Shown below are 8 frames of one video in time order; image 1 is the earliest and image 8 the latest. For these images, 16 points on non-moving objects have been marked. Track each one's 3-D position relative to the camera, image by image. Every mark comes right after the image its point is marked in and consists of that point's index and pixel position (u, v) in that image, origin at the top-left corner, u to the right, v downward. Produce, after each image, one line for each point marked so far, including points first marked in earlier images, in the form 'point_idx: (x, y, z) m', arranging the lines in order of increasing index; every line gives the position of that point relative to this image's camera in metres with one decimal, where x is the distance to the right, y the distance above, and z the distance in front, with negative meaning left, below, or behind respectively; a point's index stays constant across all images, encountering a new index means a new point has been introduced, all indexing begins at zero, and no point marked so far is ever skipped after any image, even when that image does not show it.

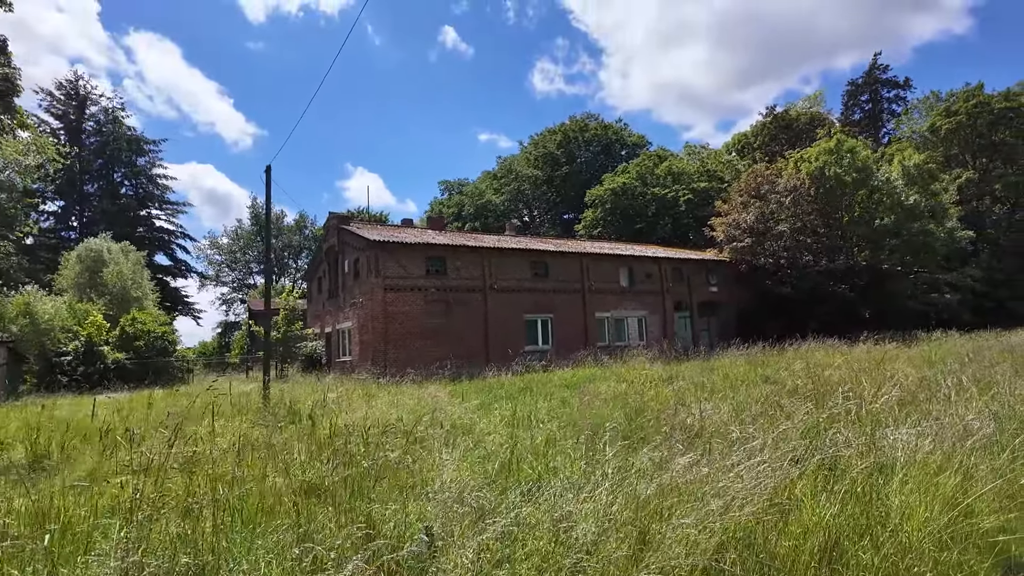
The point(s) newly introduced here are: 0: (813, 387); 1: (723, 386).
0: (+4.7, -1.7, +9.1) m
1: (+4.1, -2.0, +11.7) m
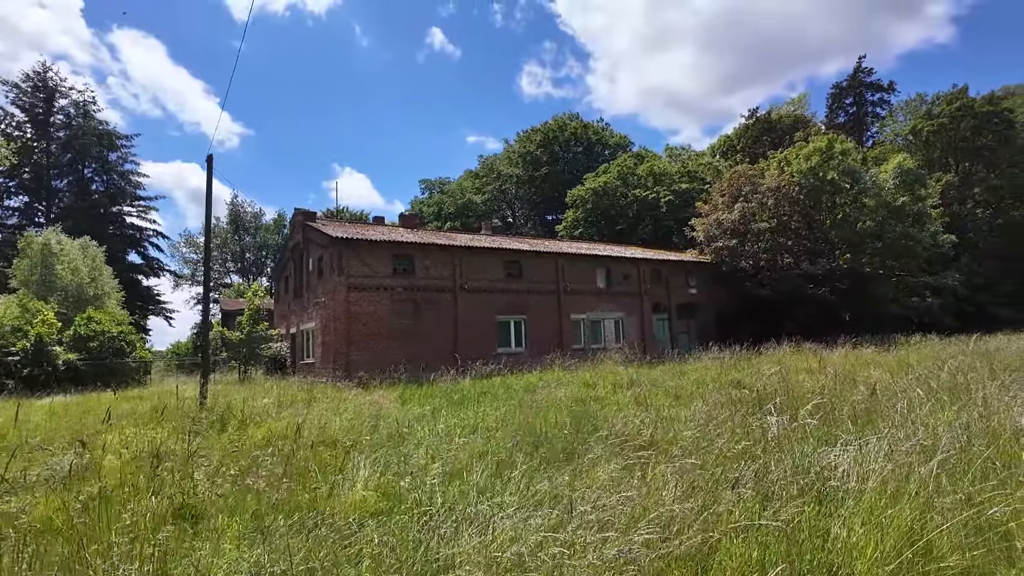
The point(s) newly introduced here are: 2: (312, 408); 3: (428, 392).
0: (+3.8, -1.7, +8.5) m
1: (+3.2, -2.0, +11.0) m
2: (-3.8, -2.3, +11.4) m
3: (-1.8, -2.2, +12.7) m
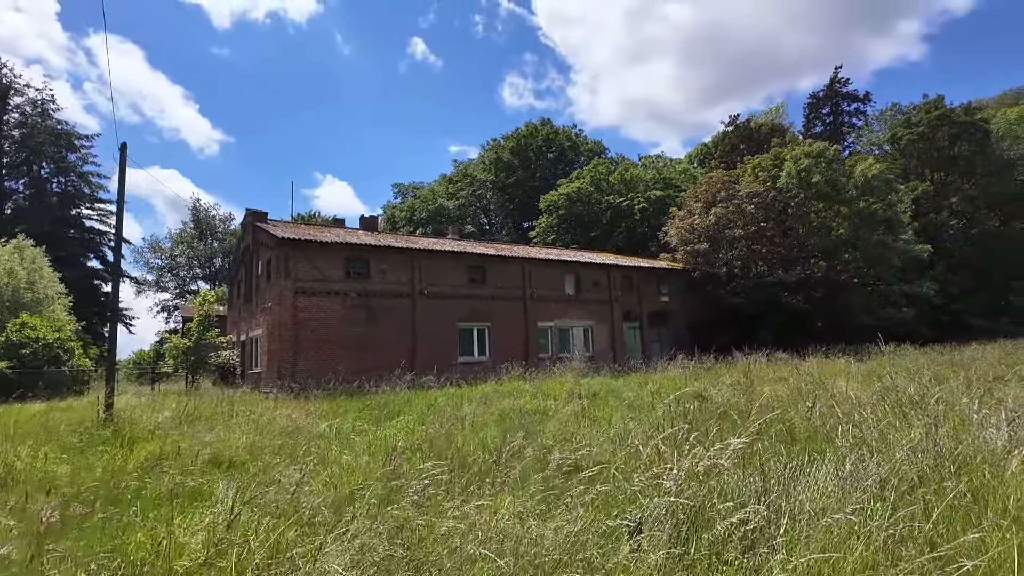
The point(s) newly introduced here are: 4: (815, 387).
0: (+2.8, -1.7, +7.5) m
1: (+2.1, -2.0, +10.0) m
2: (-4.9, -2.3, +10.3) m
3: (-2.9, -2.2, +11.6) m
4: (+5.3, -1.8, +10.6) m
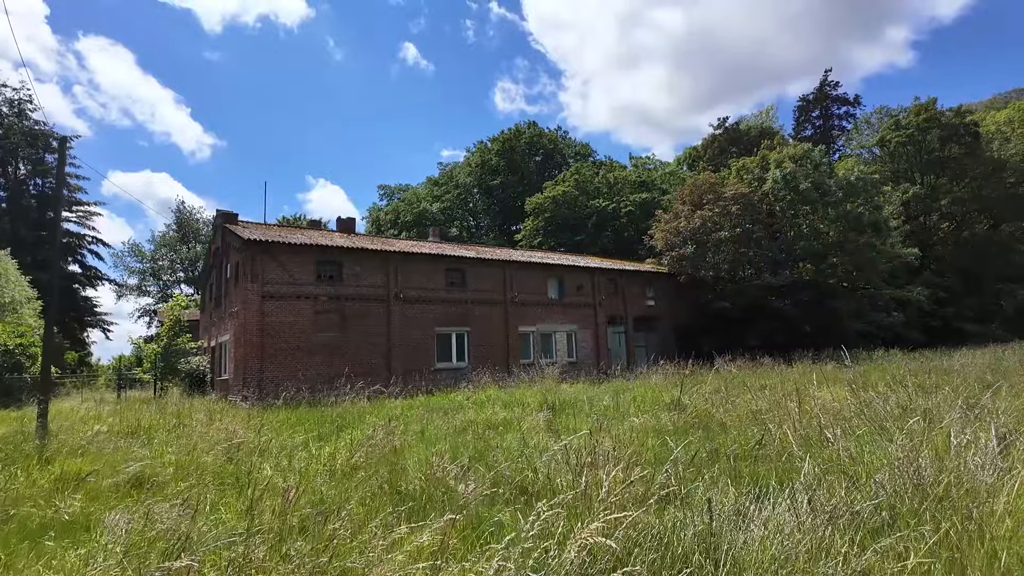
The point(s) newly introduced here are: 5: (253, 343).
0: (+2.2, -1.7, +6.9) m
1: (+1.5, -2.1, +9.4) m
2: (-5.6, -2.3, +9.5) m
3: (-3.5, -2.3, +10.9) m
4: (+4.7, -1.8, +10.0) m
5: (-7.6, -1.6, +17.6) m
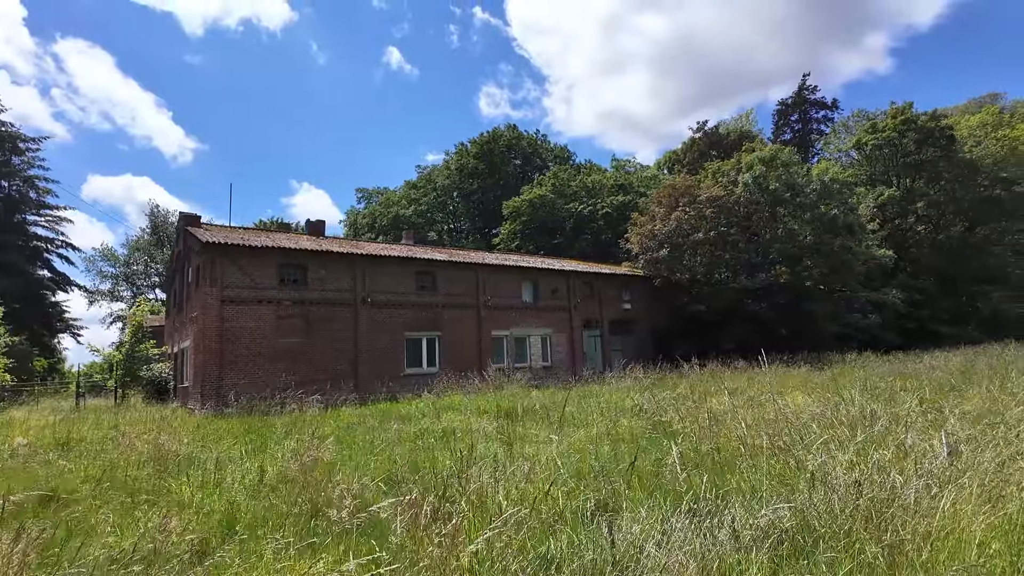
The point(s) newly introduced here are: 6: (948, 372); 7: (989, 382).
0: (+1.5, -1.7, +6.5) m
1: (+0.8, -2.1, +9.0) m
2: (-6.3, -2.4, +9.0) m
3: (-4.3, -2.4, +10.4) m
4: (+4.0, -1.8, +9.7) m
5: (-8.5, -1.7, +17.0) m
6: (+9.1, -1.8, +12.6) m
7: (+7.9, -1.5, +9.9) m
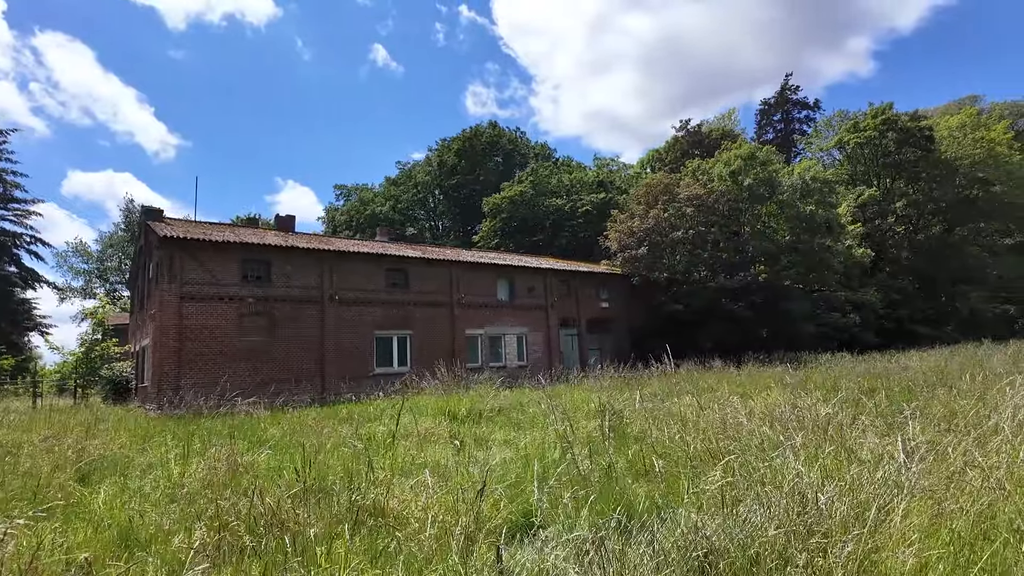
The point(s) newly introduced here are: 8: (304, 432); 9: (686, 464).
0: (+0.9, -1.6, +6.1) m
1: (+0.1, -2.0, +8.5) m
2: (-7.0, -2.3, +8.4) m
3: (-5.0, -2.3, +9.9) m
4: (+3.3, -1.8, +9.3) m
5: (-9.3, -1.6, +16.4) m
6: (+8.4, -1.7, +12.4) m
7: (+7.2, -1.5, +9.6) m
8: (-3.1, -2.1, +8.8) m
9: (+1.5, -1.4, +5.2) m
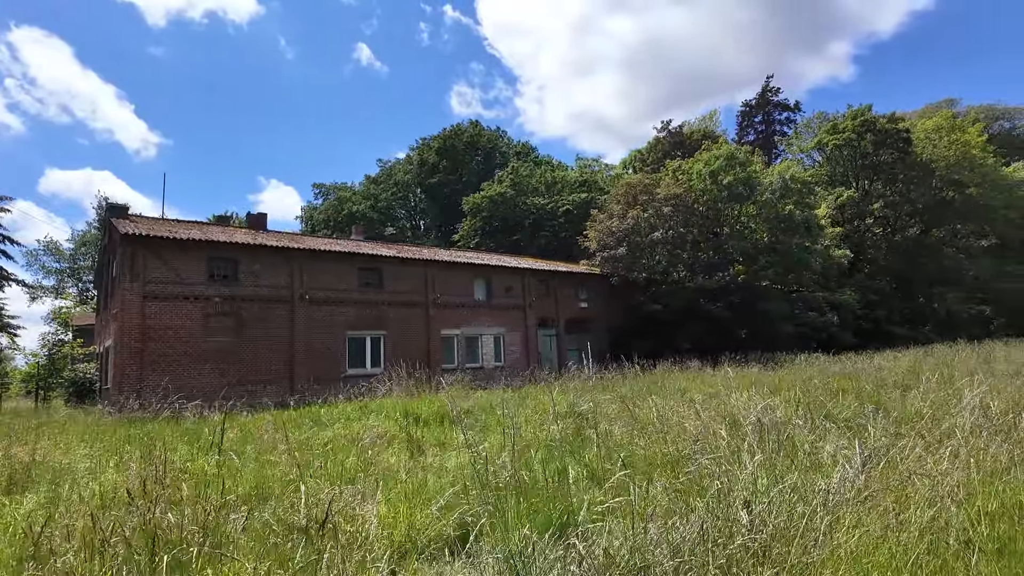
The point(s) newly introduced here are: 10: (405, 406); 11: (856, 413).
0: (+0.4, -1.6, +5.8) m
1: (-0.5, -2.0, +8.3) m
2: (-7.5, -2.2, +8.0) m
3: (-5.6, -2.2, +9.5) m
4: (+2.7, -1.7, +9.1) m
5: (-10.1, -1.6, +15.9) m
6: (+7.8, -1.7, +12.3) m
7: (+6.6, -1.5, +9.5) m
8: (-3.6, -2.1, +8.4) m
9: (+1.0, -1.4, +4.9) m
10: (-2.0, -2.3, +11.6) m
11: (+3.7, -1.3, +6.3) m
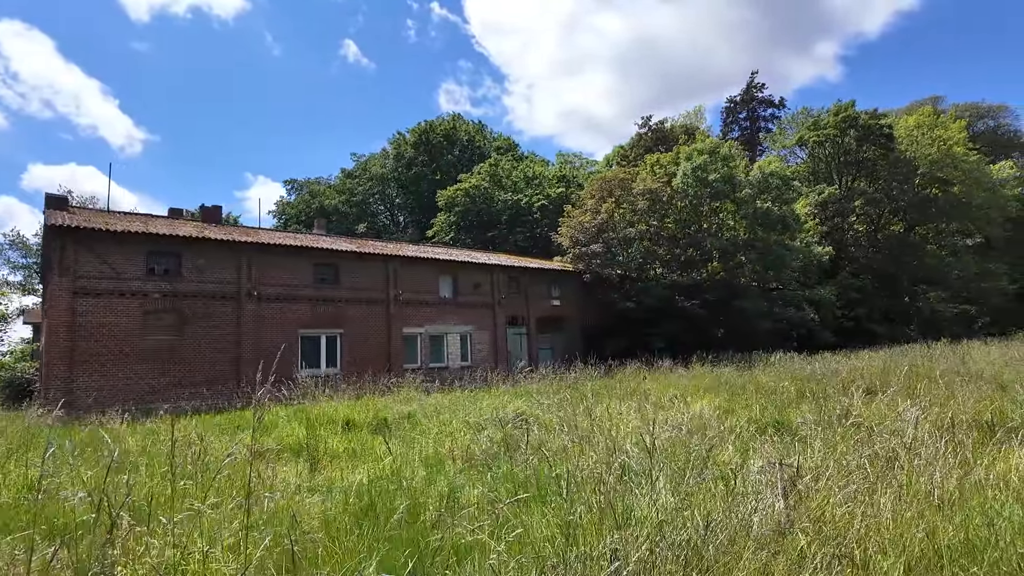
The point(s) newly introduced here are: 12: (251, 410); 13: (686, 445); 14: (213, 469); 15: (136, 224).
0: (-0.6, -1.5, +4.9) m
1: (-1.5, -1.9, +7.4) m
2: (-8.6, -2.1, +7.0) m
3: (-6.6, -2.1, +8.5) m
4: (+1.7, -1.7, +8.3) m
5: (-11.2, -1.5, +14.8) m
6: (+6.7, -1.6, +11.5) m
7: (+5.6, -1.4, +8.7) m
8: (-4.6, -2.0, +7.5) m
9: (+0.1, -1.3, +4.0) m
10: (-3.1, -2.2, +10.7) m
11: (+2.7, -1.2, +5.5) m
12: (-4.6, -2.4, +11.8) m
13: (+1.6, -1.2, +5.0) m
14: (-3.0, -1.8, +6.0) m
15: (-10.6, +1.8, +17.0) m
